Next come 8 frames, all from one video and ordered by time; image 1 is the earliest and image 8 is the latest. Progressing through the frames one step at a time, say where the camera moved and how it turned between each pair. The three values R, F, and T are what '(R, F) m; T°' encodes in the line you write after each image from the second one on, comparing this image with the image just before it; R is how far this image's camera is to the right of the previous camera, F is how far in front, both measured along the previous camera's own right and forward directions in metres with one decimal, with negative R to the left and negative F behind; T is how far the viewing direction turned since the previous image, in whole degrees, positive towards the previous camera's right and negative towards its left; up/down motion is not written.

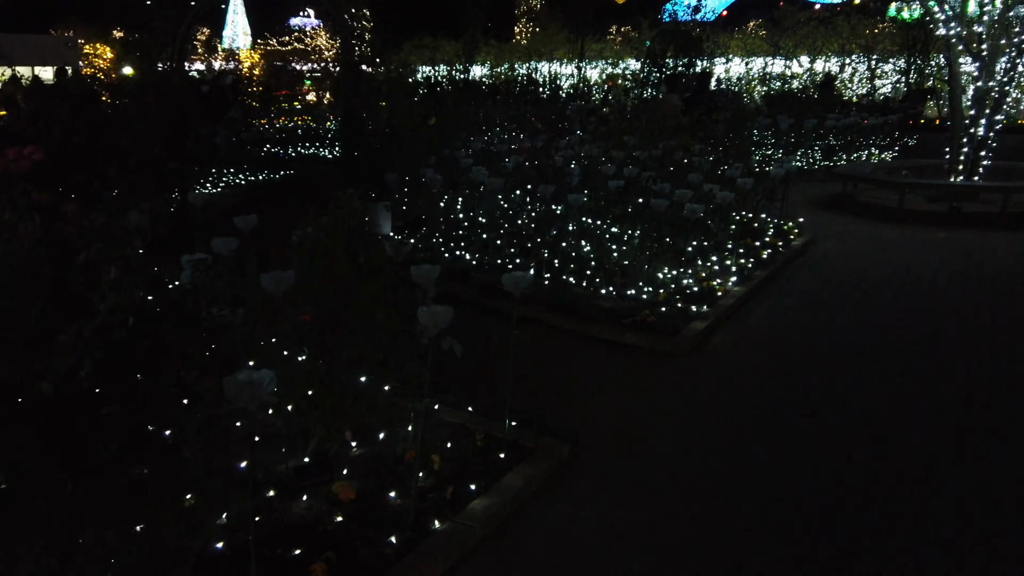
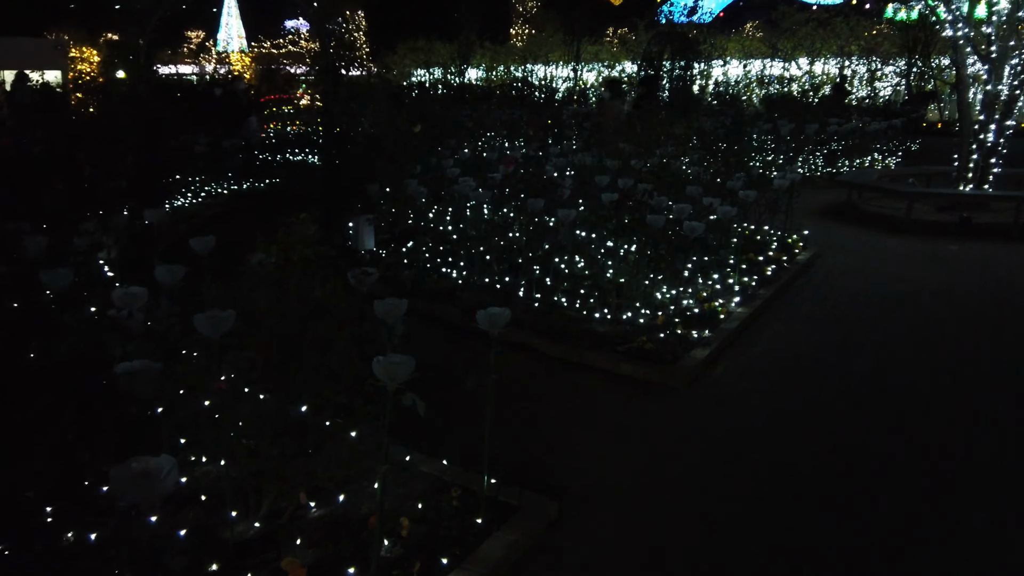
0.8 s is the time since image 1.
(+0.1, +0.4) m; 0°
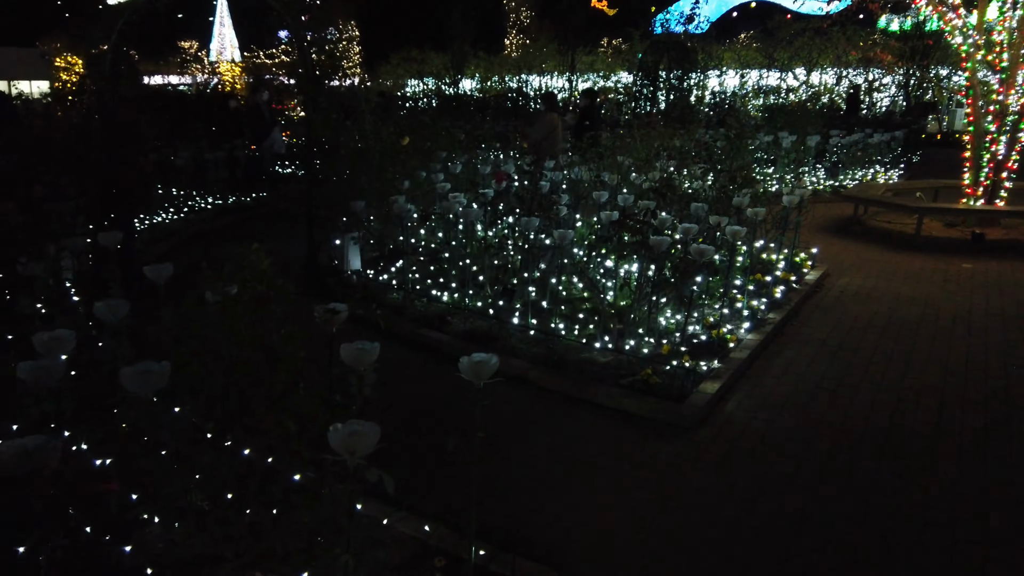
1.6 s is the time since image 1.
(0.0, +0.4) m; 0°
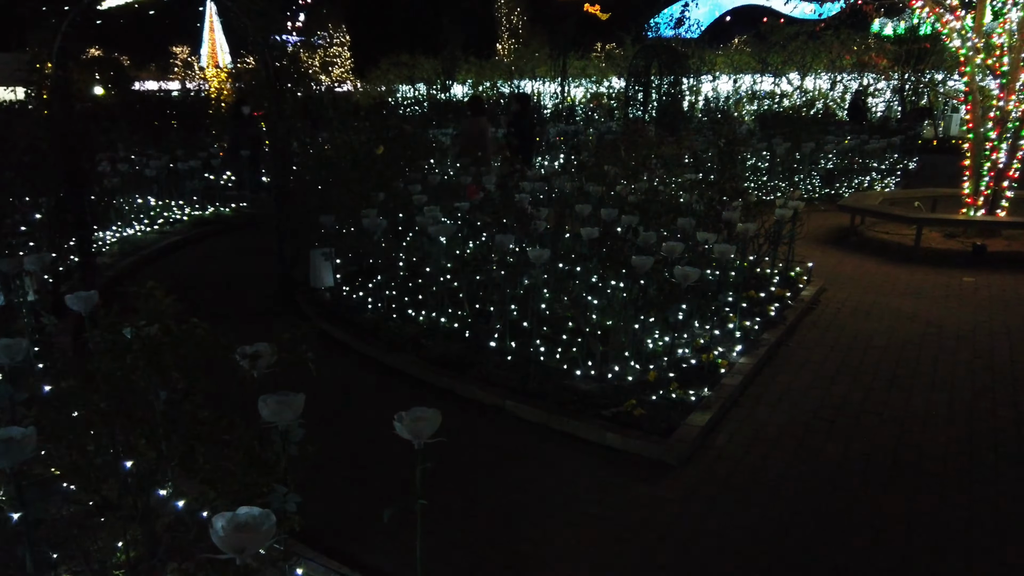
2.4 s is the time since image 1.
(+0.1, +0.4) m; 0°
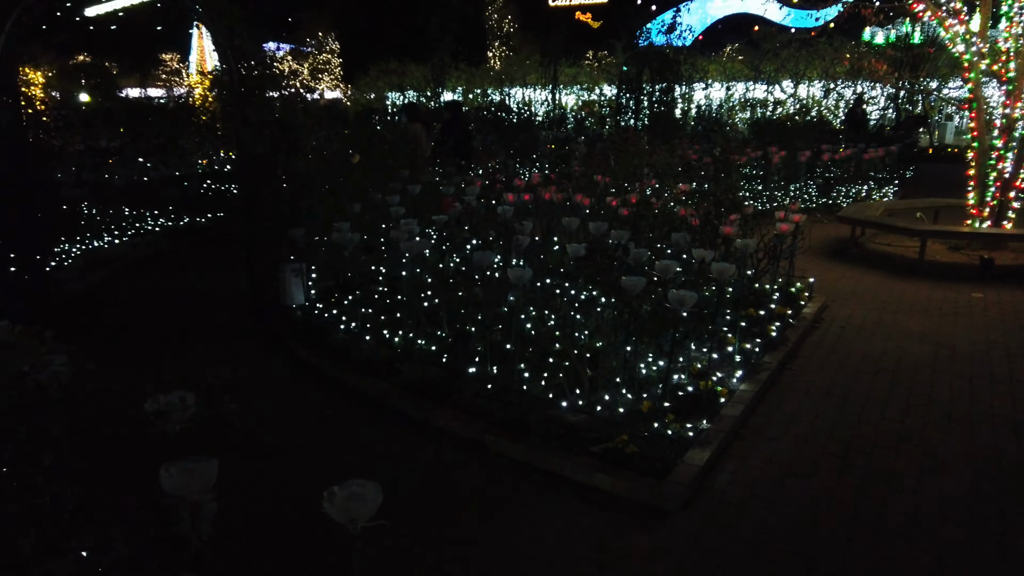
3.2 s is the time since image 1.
(+0.1, +0.4) m; +1°
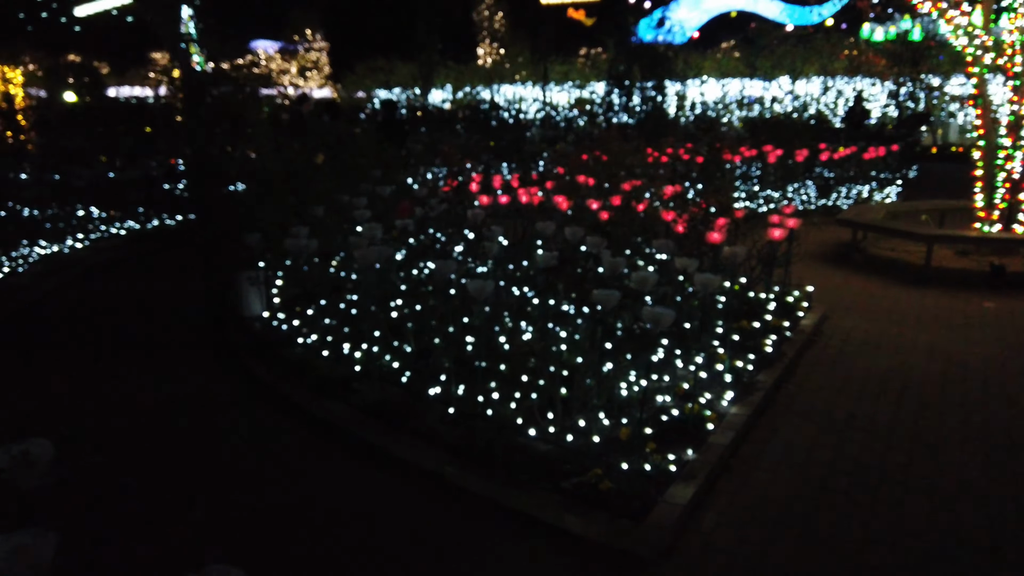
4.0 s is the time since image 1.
(+0.2, +0.5) m; 0°
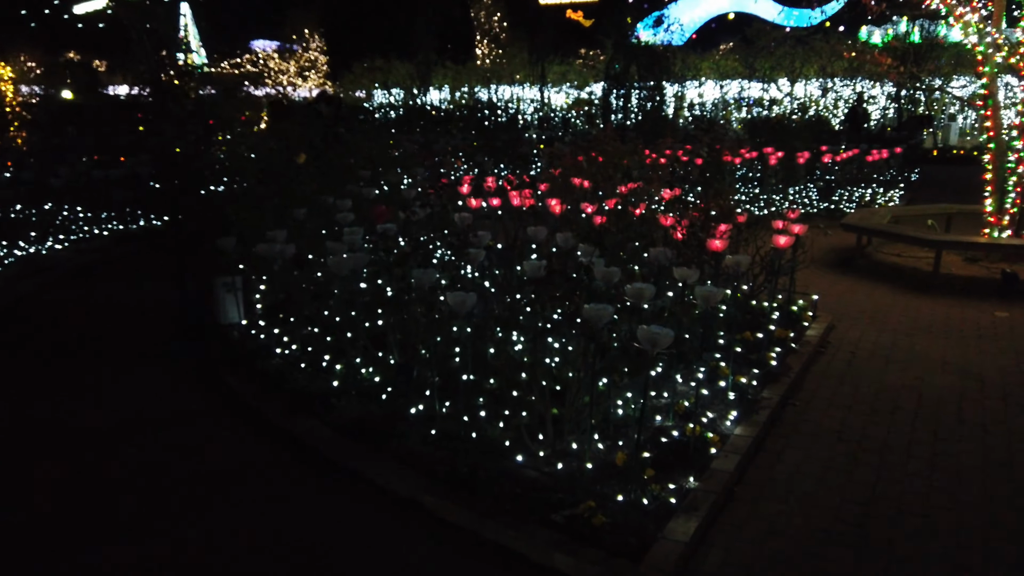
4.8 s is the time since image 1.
(+0.1, +0.3) m; 0°
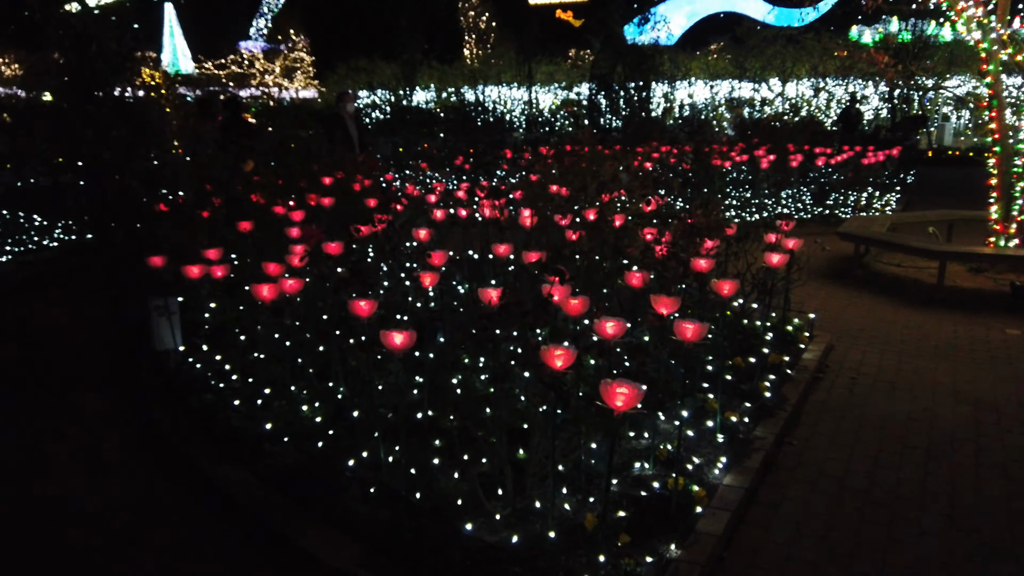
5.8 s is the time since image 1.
(+0.2, +0.5) m; +1°
